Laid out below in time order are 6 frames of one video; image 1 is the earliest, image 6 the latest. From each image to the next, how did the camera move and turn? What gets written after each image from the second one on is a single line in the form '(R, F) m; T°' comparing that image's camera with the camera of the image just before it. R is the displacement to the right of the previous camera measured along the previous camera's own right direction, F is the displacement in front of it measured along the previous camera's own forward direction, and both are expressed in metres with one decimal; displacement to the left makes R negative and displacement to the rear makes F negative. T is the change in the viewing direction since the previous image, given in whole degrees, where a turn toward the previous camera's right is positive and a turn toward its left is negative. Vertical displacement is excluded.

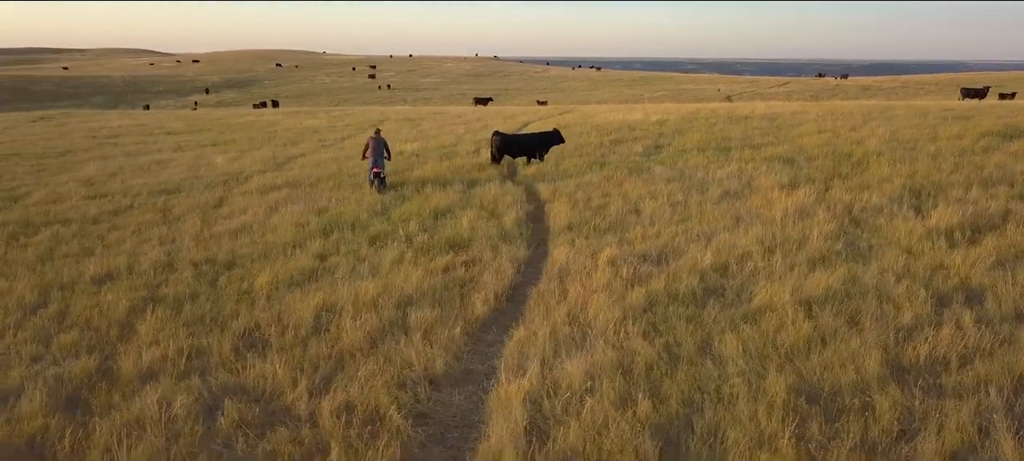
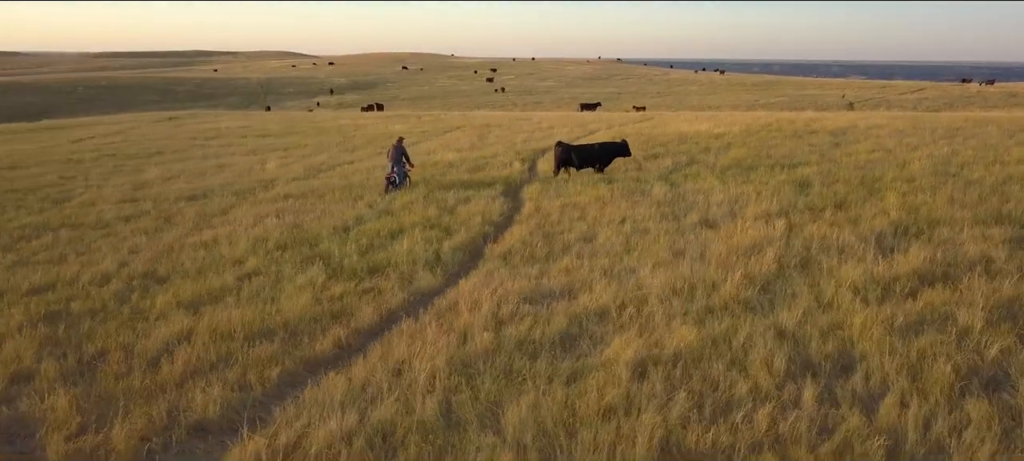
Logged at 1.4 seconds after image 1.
(+1.7, +0.4) m; -9°
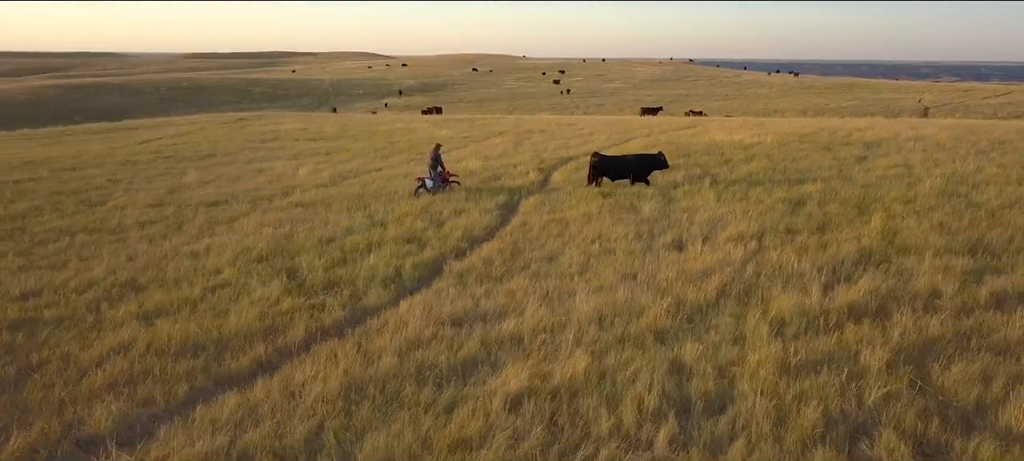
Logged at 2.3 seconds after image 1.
(+1.0, 0.0) m; -5°
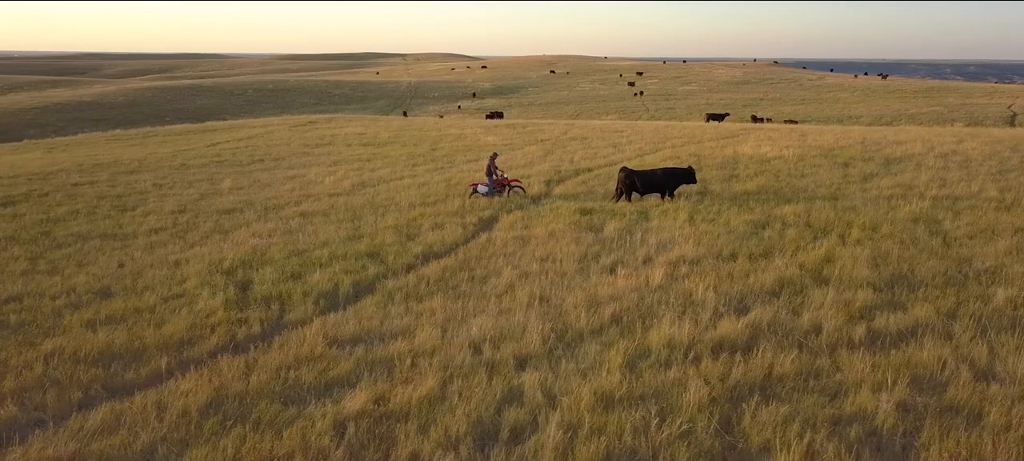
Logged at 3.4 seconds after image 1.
(+1.4, -0.2) m; -6°
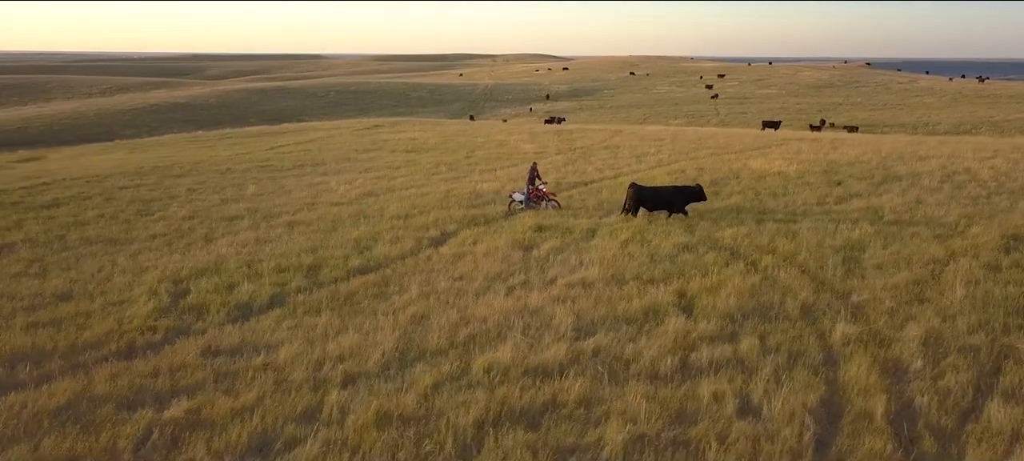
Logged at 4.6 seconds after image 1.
(+1.8, -0.3) m; -6°
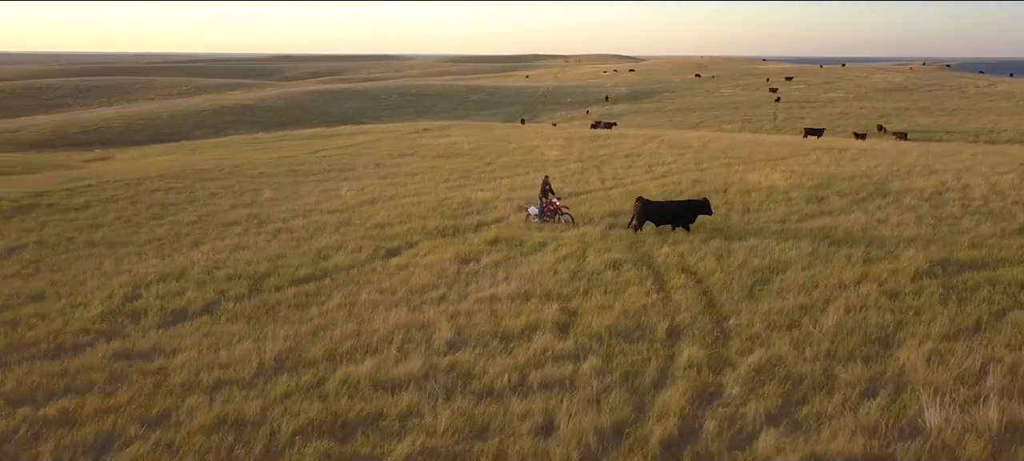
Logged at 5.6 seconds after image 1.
(+1.7, -0.3) m; -5°
